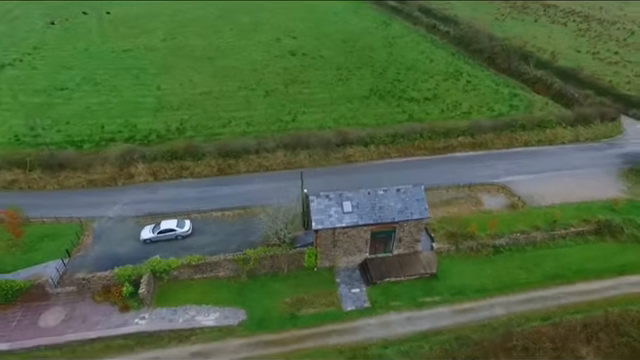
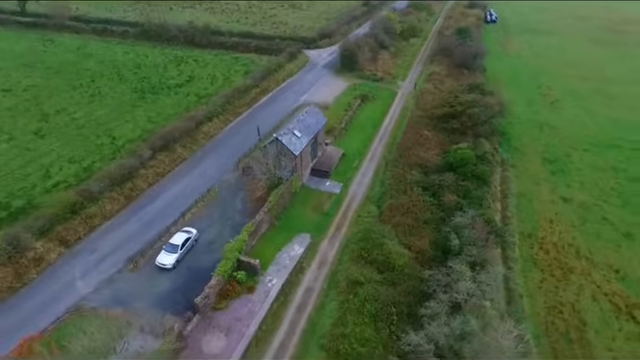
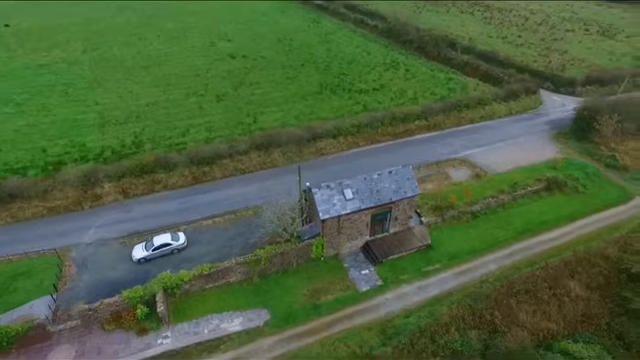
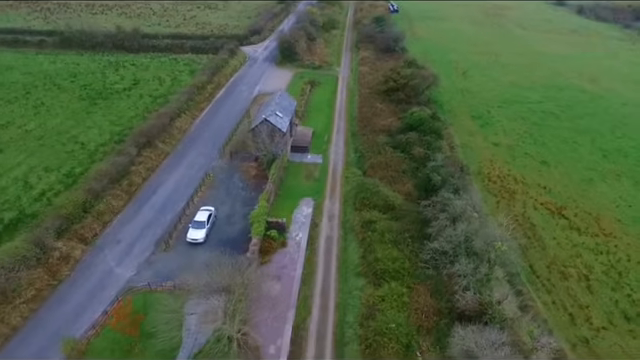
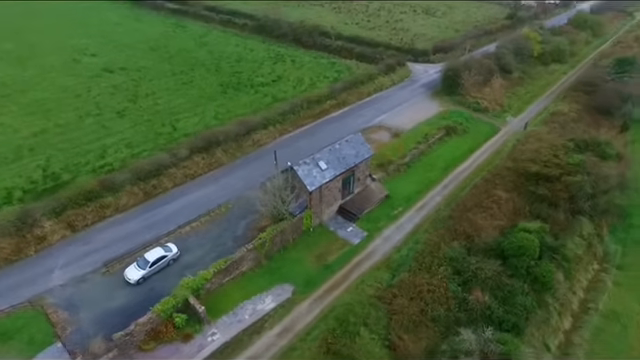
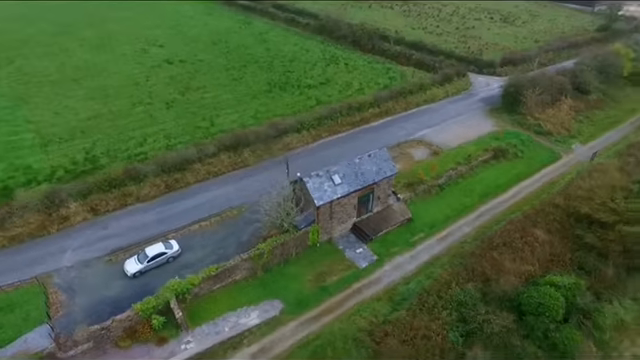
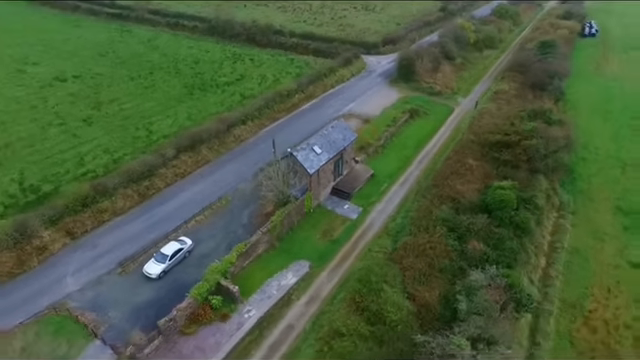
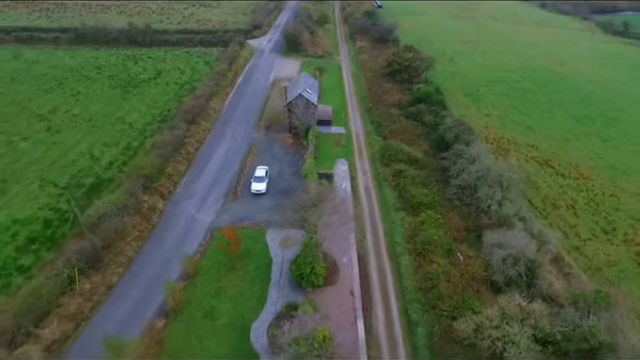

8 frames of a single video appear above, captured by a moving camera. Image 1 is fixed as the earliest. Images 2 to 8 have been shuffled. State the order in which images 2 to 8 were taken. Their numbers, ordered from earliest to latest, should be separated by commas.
3, 6, 5, 7, 2, 4, 8
